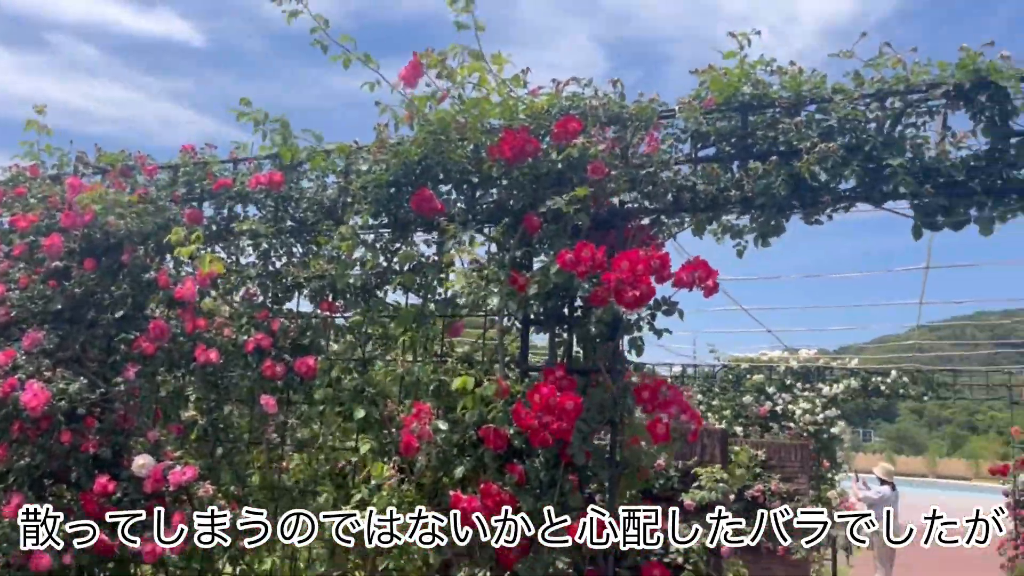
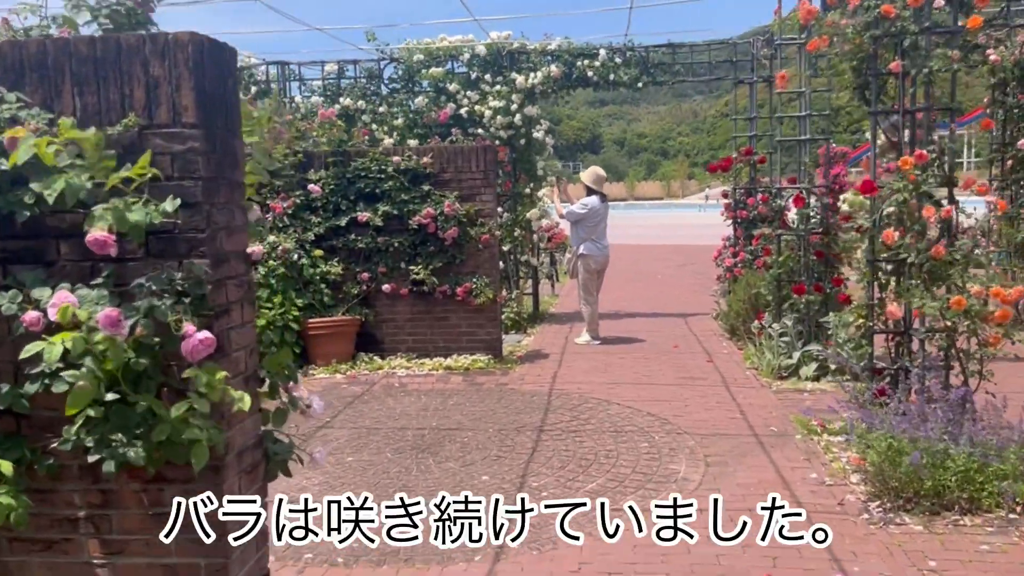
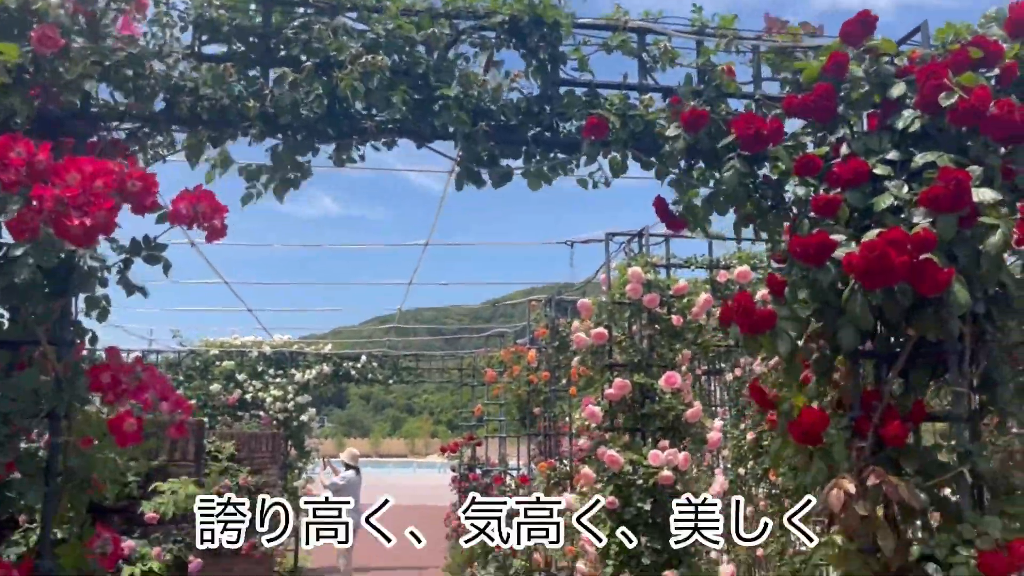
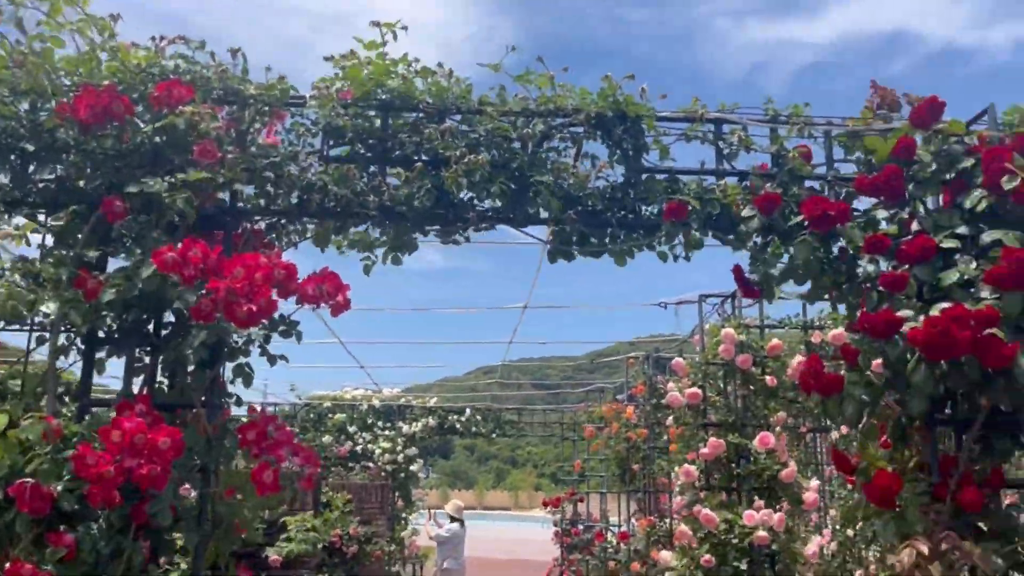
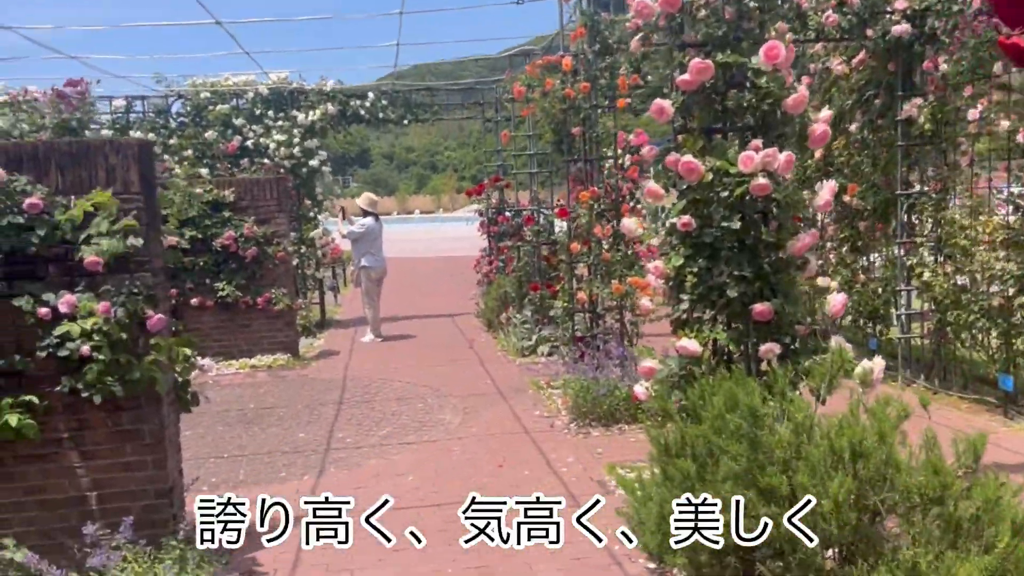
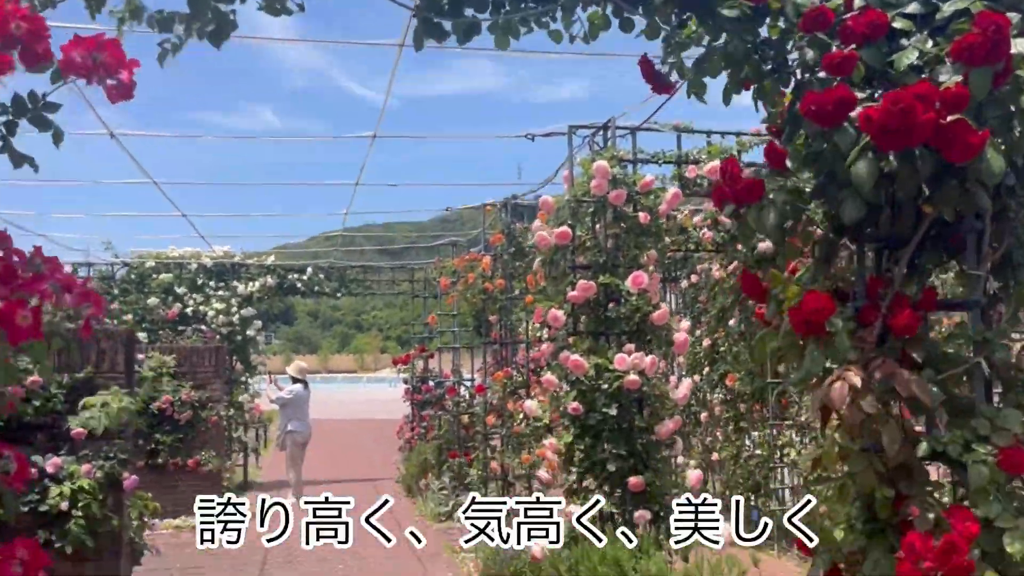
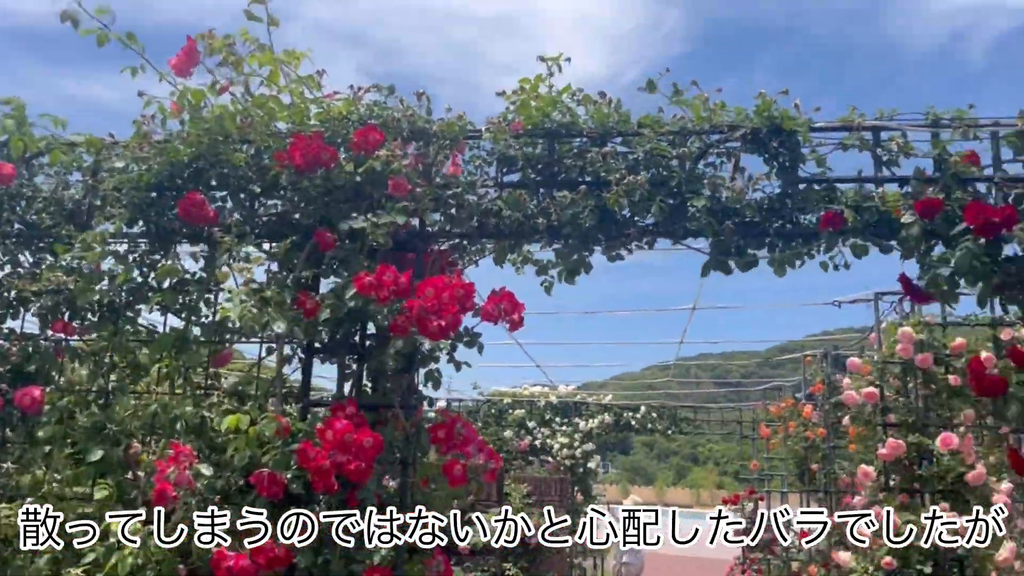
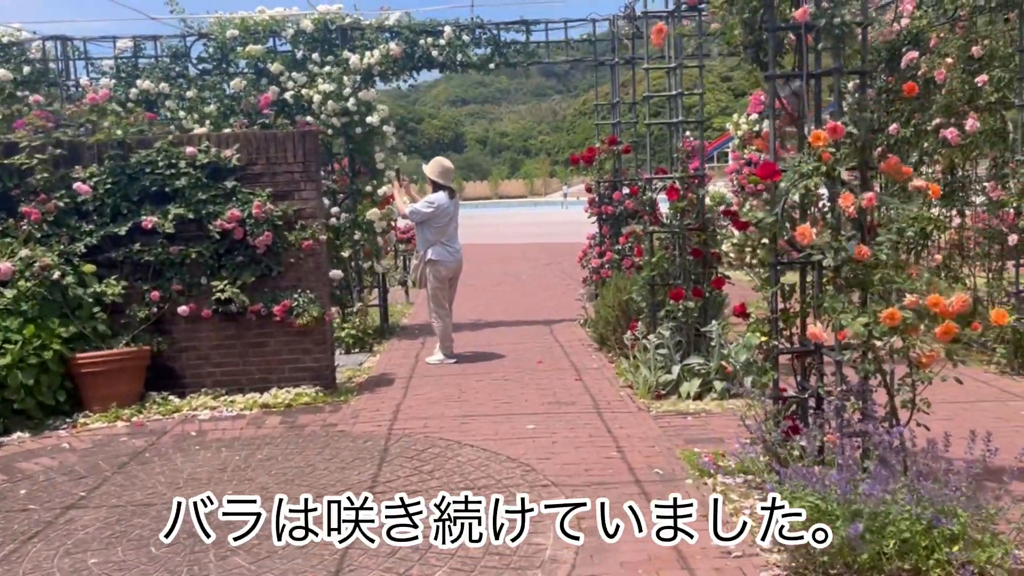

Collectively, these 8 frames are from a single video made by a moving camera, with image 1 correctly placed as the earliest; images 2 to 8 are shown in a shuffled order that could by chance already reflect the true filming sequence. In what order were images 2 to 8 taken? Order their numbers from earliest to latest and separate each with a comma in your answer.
7, 4, 3, 6, 5, 2, 8
